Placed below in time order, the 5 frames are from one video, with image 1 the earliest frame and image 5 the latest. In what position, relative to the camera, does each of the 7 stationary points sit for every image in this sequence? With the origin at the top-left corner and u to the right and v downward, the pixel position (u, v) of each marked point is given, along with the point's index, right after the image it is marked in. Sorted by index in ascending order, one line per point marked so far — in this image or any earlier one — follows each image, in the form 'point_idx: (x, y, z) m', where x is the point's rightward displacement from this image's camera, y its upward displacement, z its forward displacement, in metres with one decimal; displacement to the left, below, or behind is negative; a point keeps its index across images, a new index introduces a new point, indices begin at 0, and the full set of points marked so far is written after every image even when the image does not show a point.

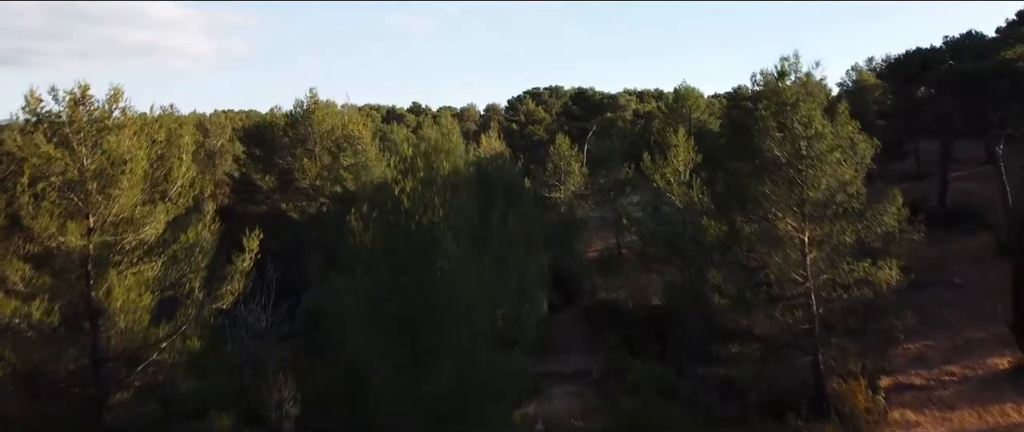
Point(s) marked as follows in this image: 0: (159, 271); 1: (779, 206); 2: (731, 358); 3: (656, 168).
0: (-5.0, -0.8, +11.4) m
1: (+3.9, +0.1, +11.7) m
2: (+3.6, -2.3, +13.2) m
3: (+3.3, +1.1, +18.4) m
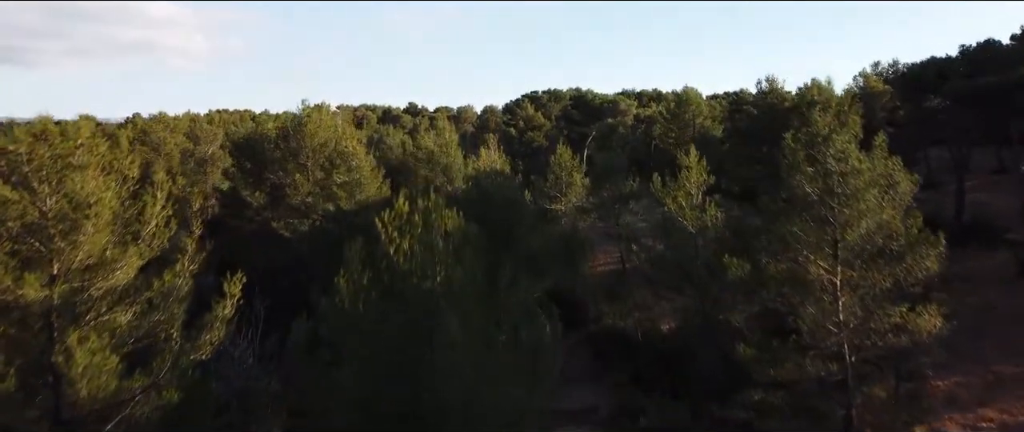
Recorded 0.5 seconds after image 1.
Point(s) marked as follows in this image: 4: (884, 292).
0: (-4.9, -1.3, +10.4) m
1: (+4.0, -0.4, +10.7) m
2: (+3.6, -2.9, +12.2) m
3: (+3.3, +0.5, +17.4) m
4: (+4.9, -1.0, +10.7) m
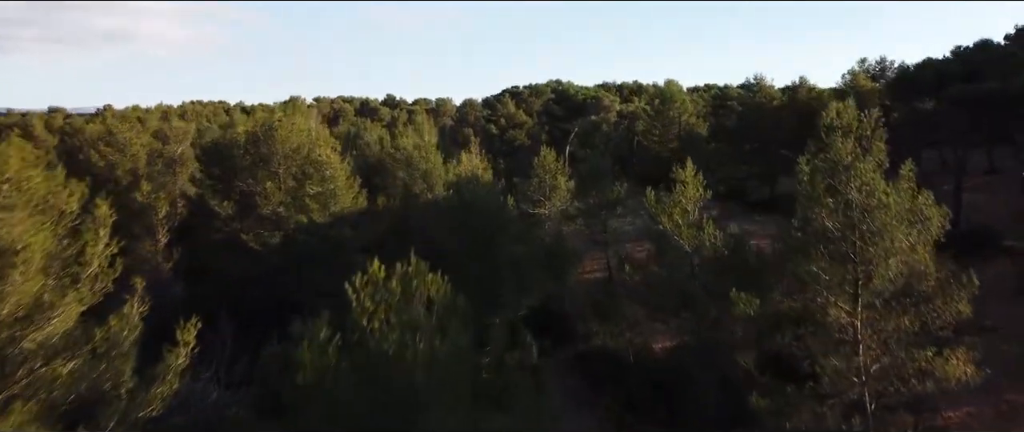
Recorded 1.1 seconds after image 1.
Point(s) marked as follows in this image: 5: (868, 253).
0: (-5.0, -1.8, +9.1) m
1: (+3.8, -0.9, +9.7) m
2: (+3.5, -3.3, +11.2) m
3: (+3.0, +0.2, +16.3) m
4: (+4.8, -1.4, +9.8) m
5: (+4.2, -0.4, +9.5) m
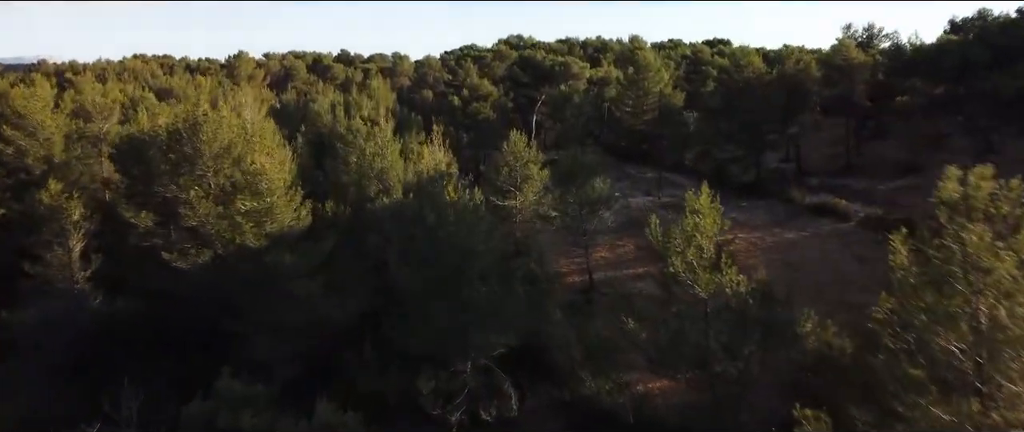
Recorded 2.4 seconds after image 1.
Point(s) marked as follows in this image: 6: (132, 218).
0: (-5.0, -2.9, +6.0) m
1: (+3.8, -1.9, +6.9) m
2: (+3.4, -4.2, +8.6) m
3: (+2.6, -0.4, +13.4) m
4: (+4.7, -2.4, +7.1) m
5: (+4.1, -1.4, +6.7) m
6: (-9.1, 0.0, +19.3) m
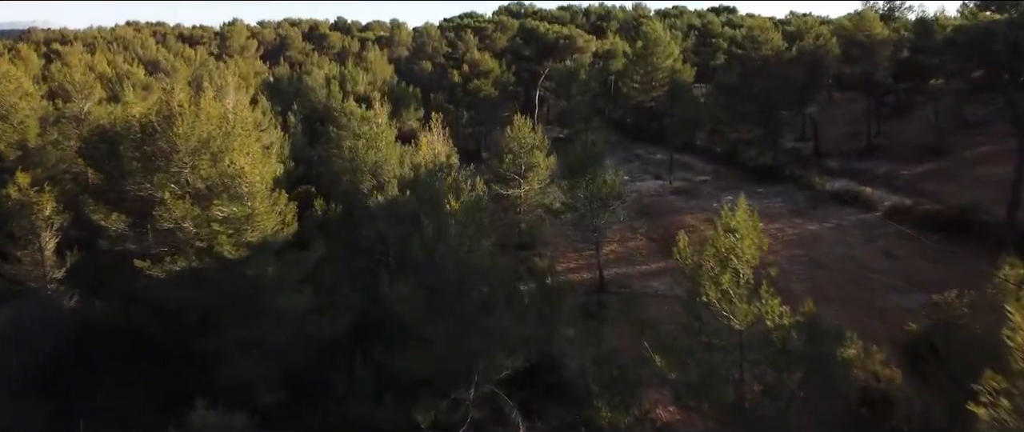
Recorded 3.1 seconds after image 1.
0: (-4.9, -3.5, +4.4) m
1: (+3.9, -2.4, +5.3) m
2: (+3.5, -4.7, +7.1) m
3: (+2.8, -0.7, +11.8) m
4: (+4.9, -3.0, +5.5) m
5: (+4.2, -2.0, +5.1) m
6: (-8.9, -0.1, +17.7) m
